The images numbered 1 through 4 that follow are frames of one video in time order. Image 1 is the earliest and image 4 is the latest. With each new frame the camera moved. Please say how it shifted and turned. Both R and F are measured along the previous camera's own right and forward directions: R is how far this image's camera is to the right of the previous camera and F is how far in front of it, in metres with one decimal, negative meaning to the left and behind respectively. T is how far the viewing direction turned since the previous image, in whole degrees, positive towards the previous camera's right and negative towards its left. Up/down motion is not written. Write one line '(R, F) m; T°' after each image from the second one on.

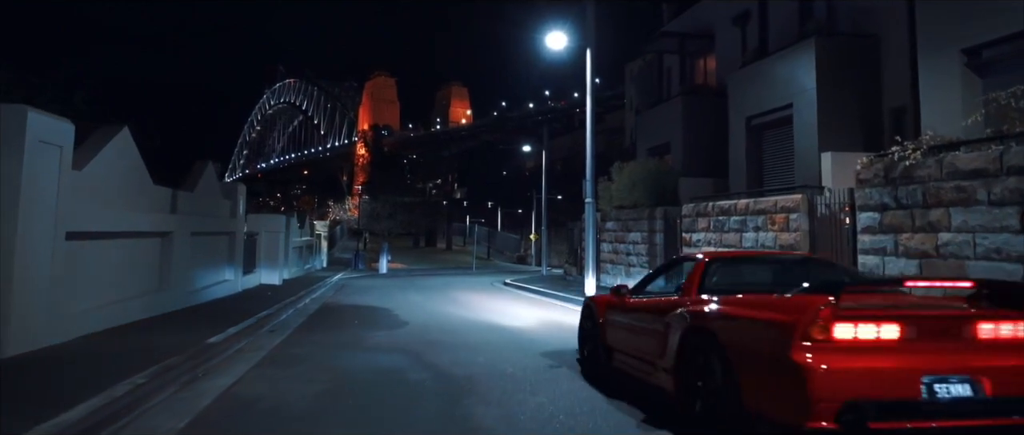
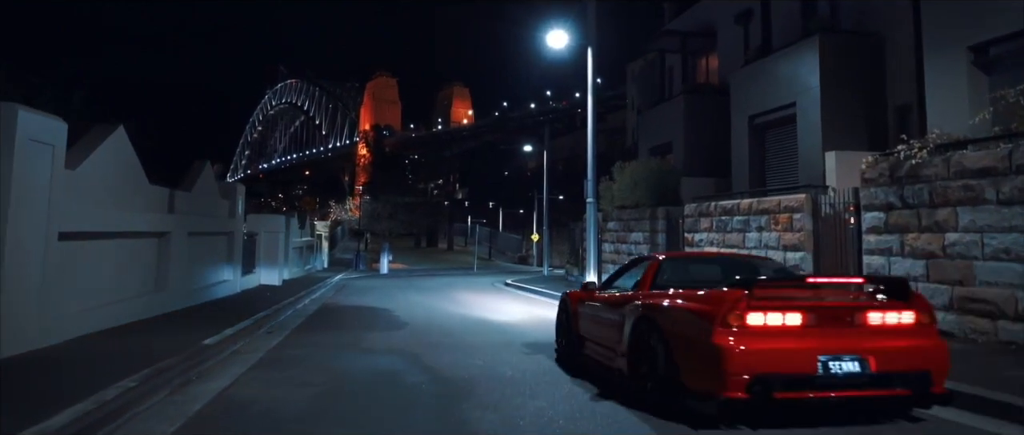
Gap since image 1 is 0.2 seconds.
(0.0, +0.2) m; 0°
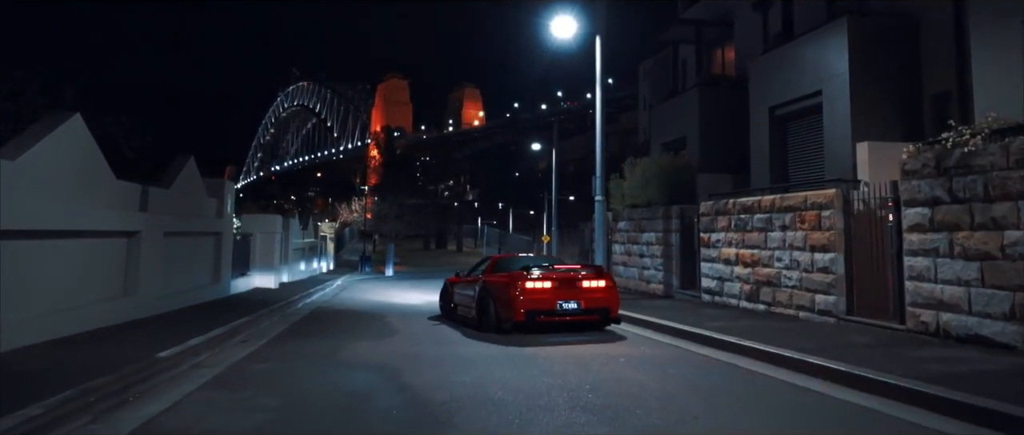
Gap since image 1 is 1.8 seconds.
(+0.2, +1.3) m; -1°
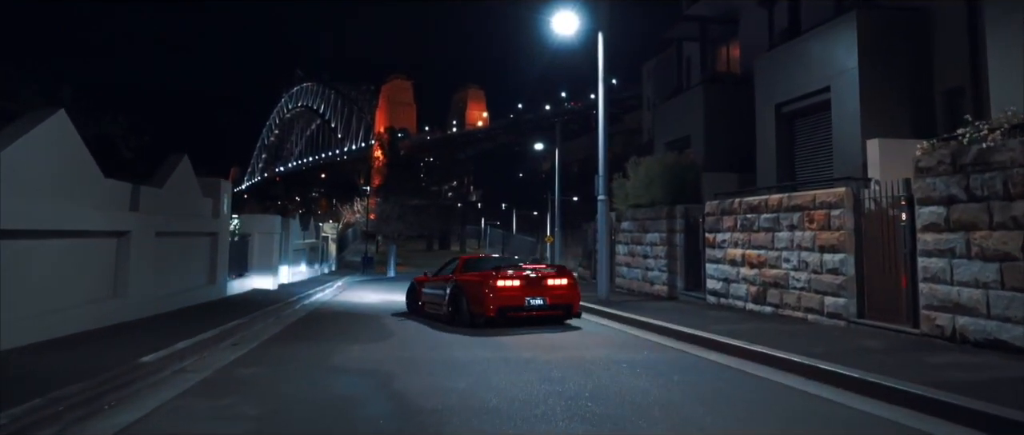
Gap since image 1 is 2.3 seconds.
(+0.1, +0.4) m; 0°
